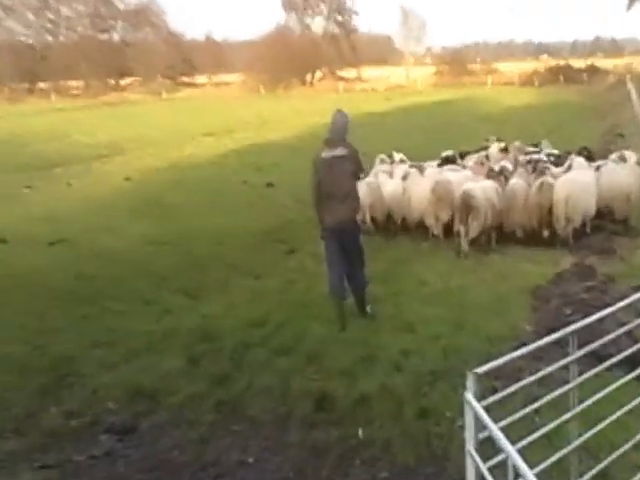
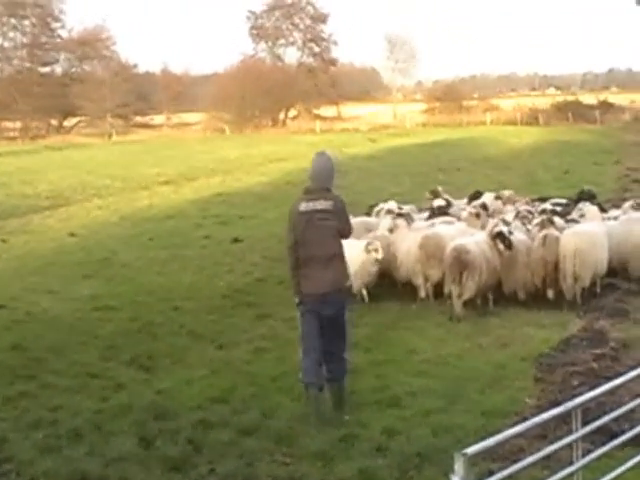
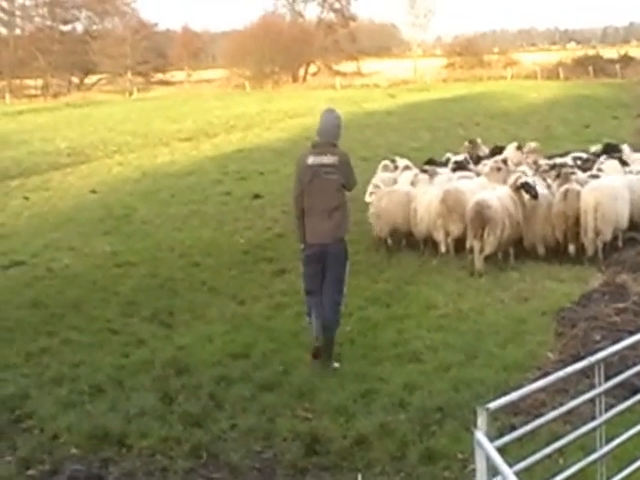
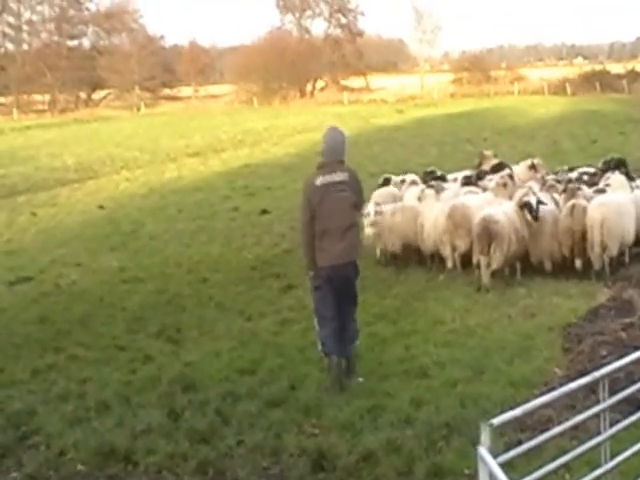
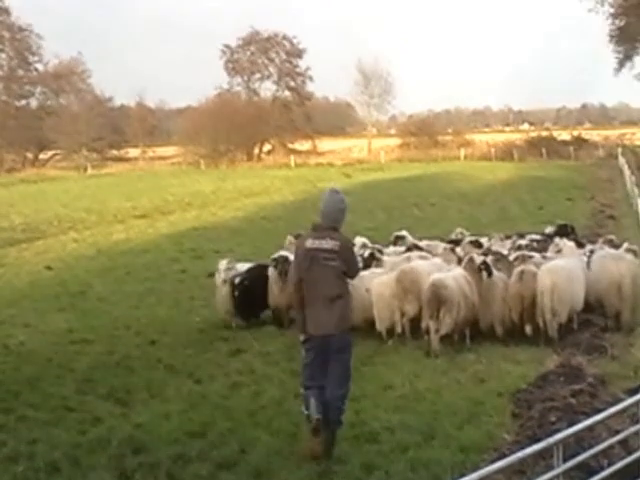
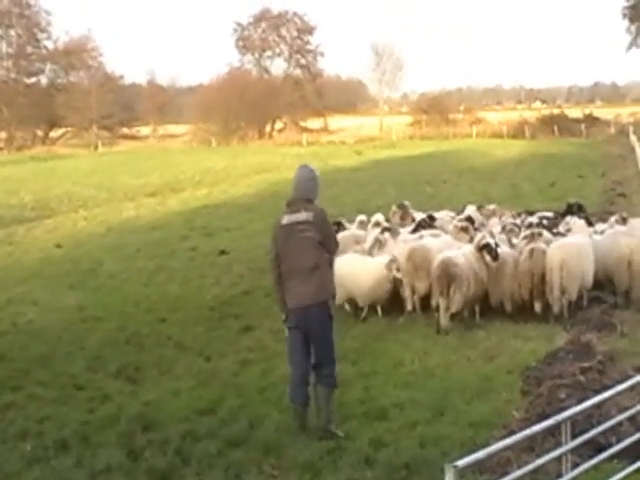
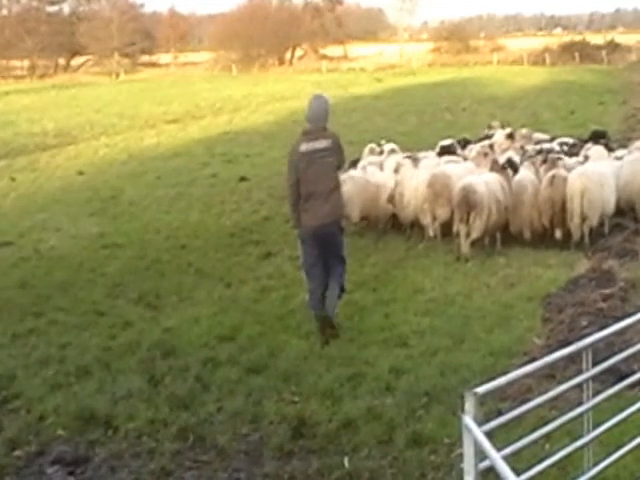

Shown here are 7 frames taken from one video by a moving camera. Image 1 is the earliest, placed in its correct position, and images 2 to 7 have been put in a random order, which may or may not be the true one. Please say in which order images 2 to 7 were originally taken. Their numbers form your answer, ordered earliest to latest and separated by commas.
7, 3, 4, 2, 6, 5
